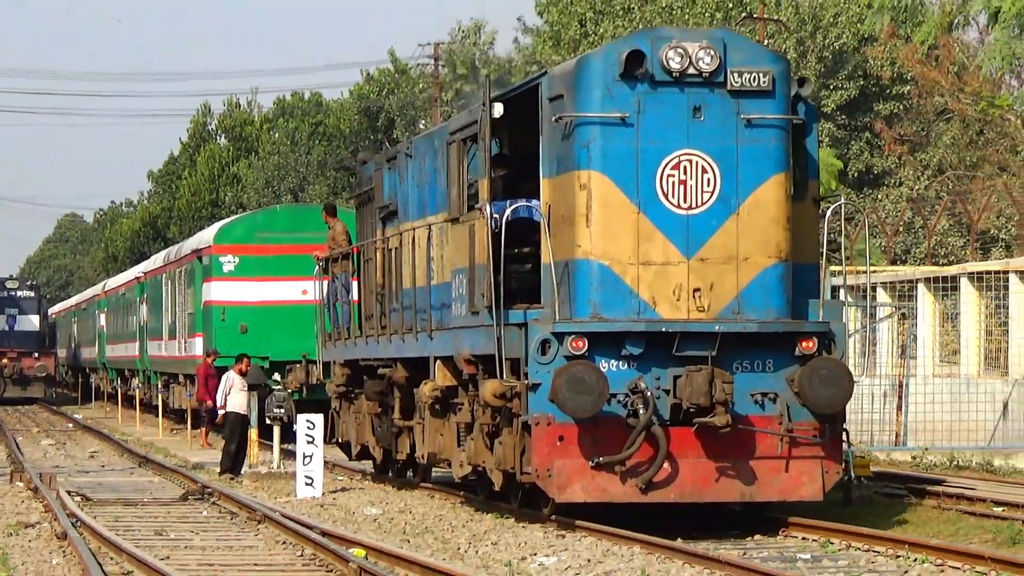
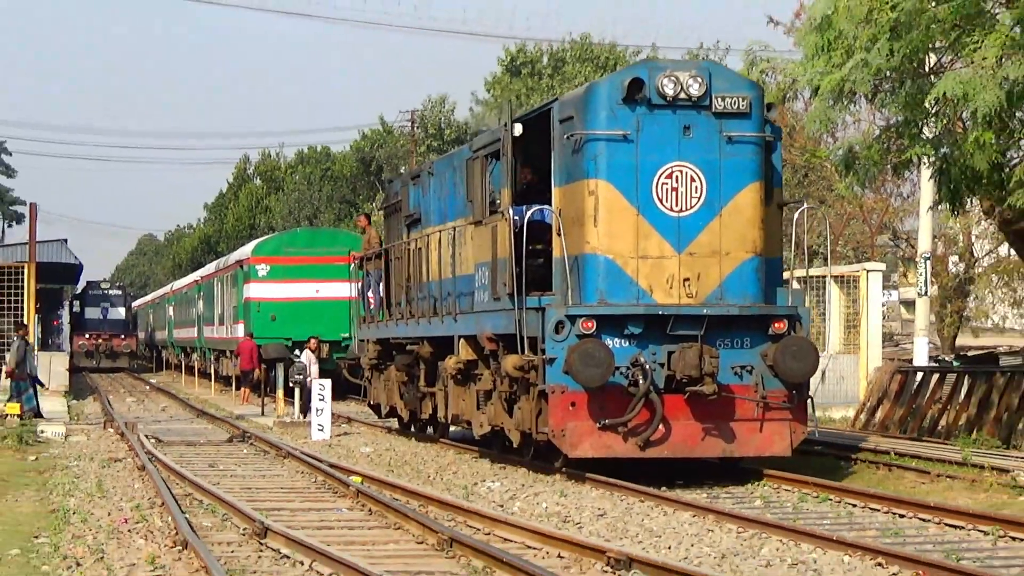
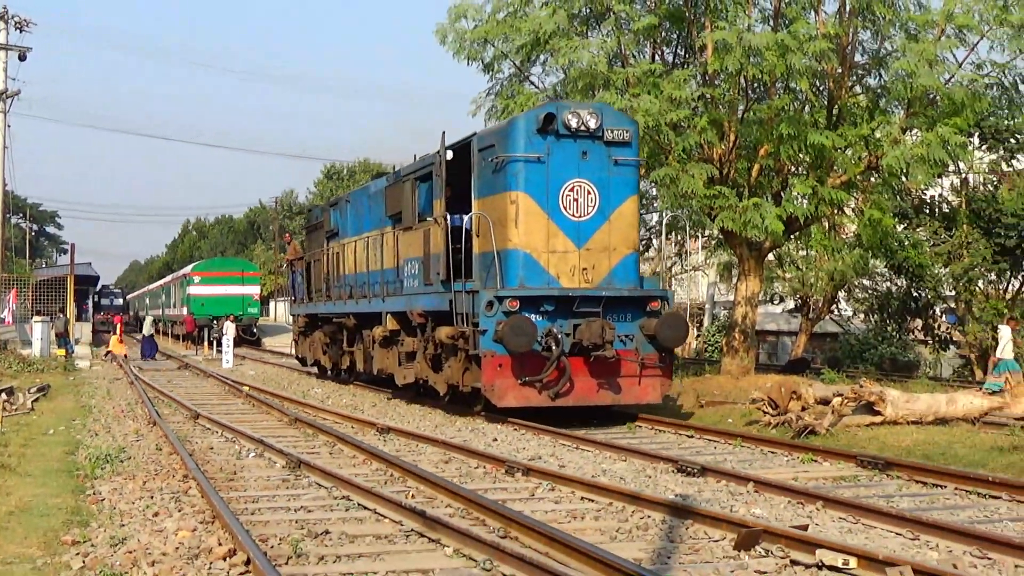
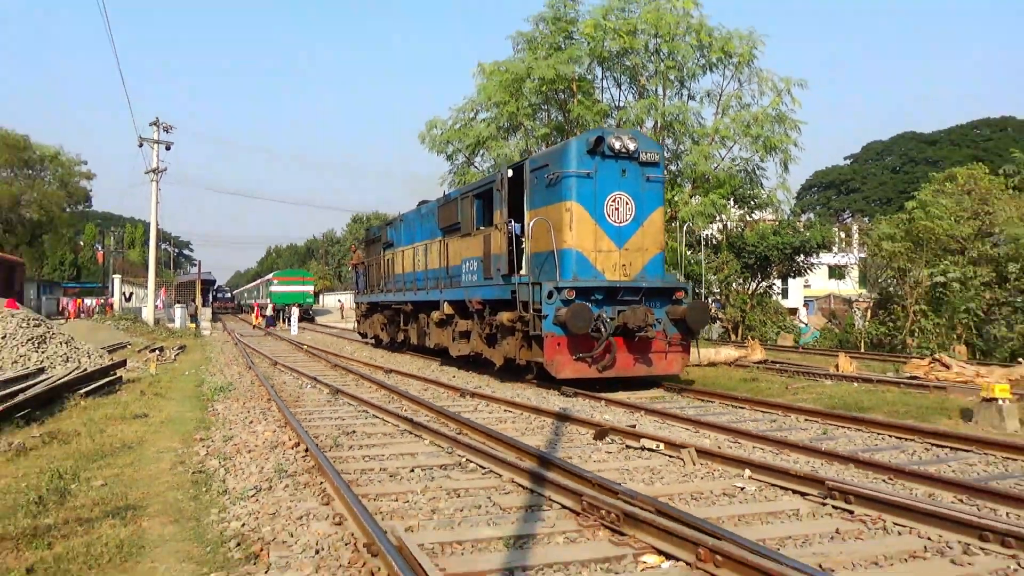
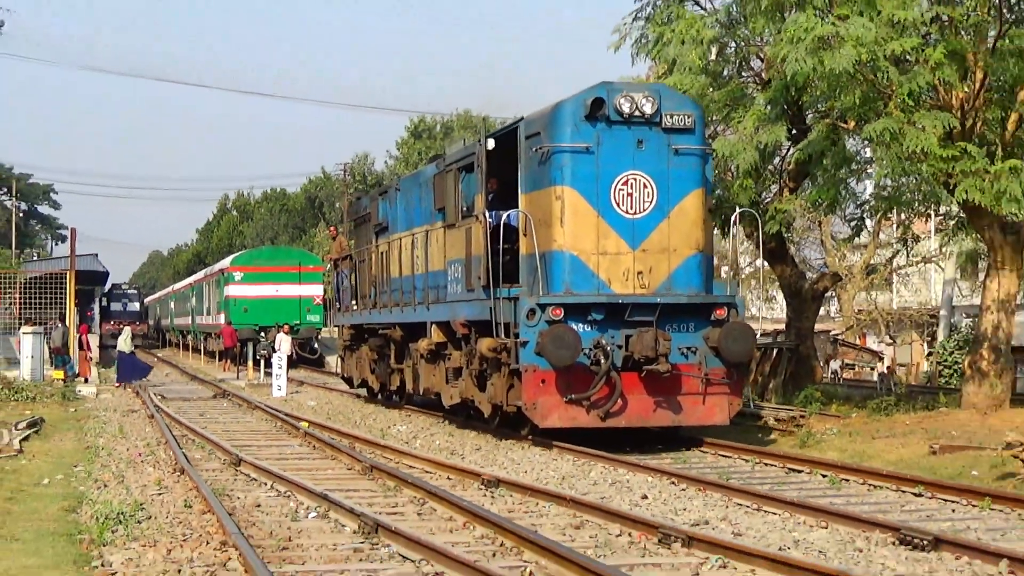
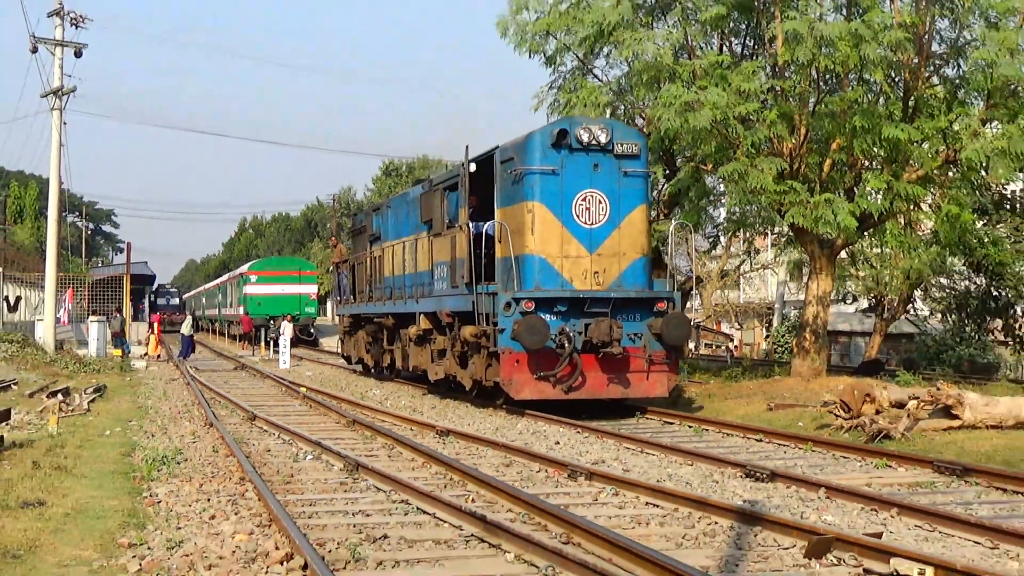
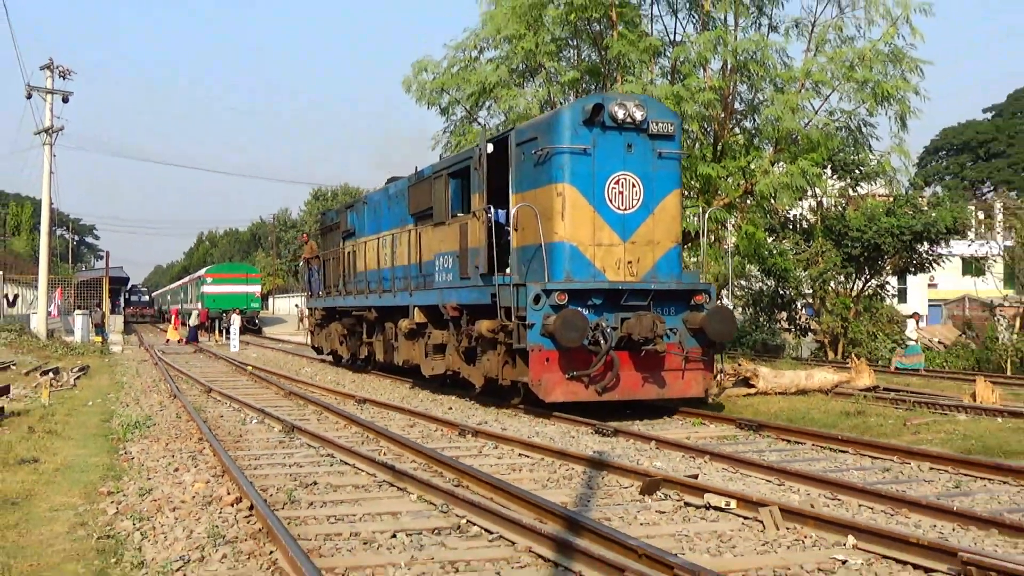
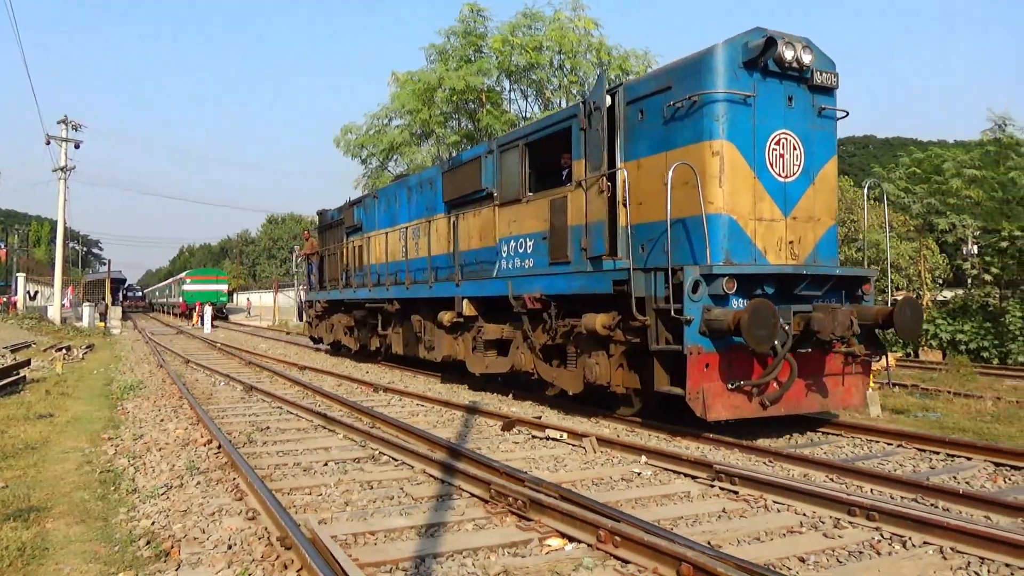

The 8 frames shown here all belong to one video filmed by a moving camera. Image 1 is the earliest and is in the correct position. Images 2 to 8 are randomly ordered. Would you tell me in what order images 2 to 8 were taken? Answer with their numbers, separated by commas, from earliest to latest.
2, 5, 6, 3, 7, 4, 8
